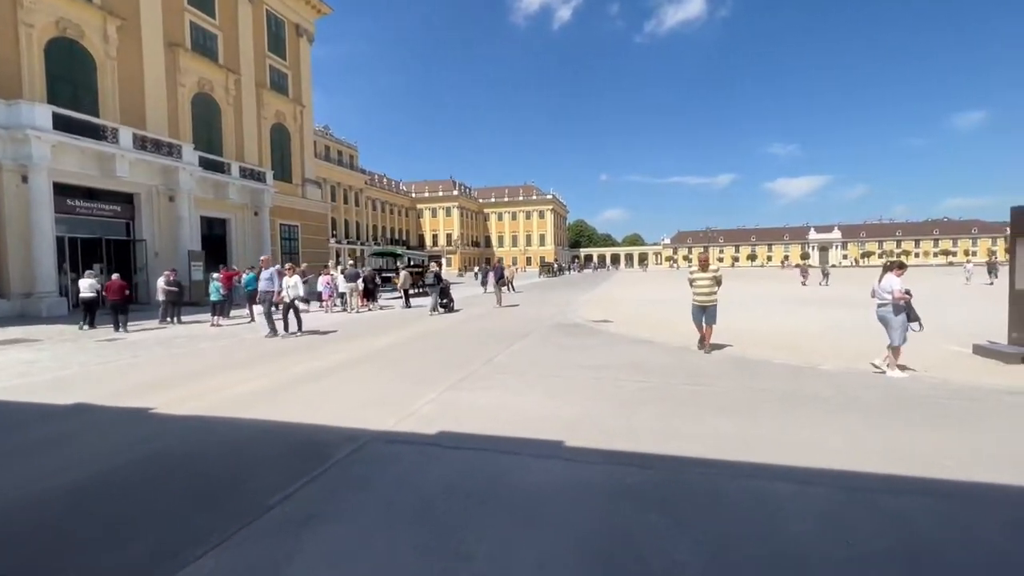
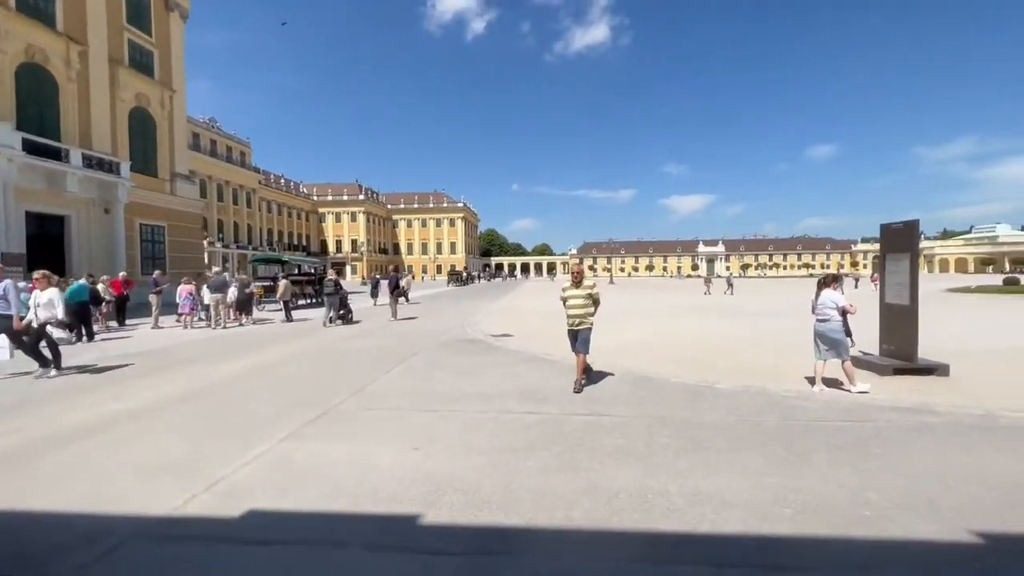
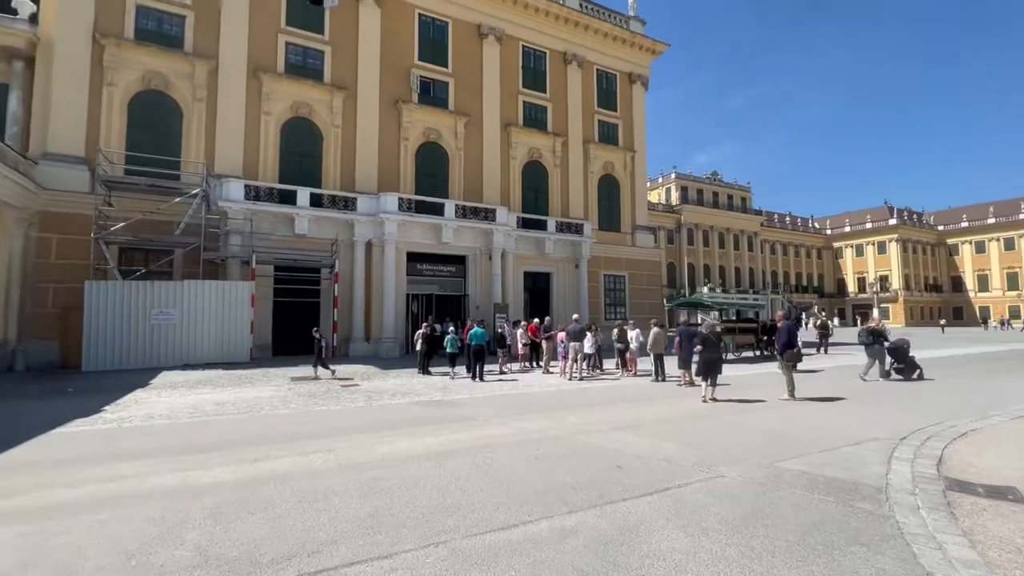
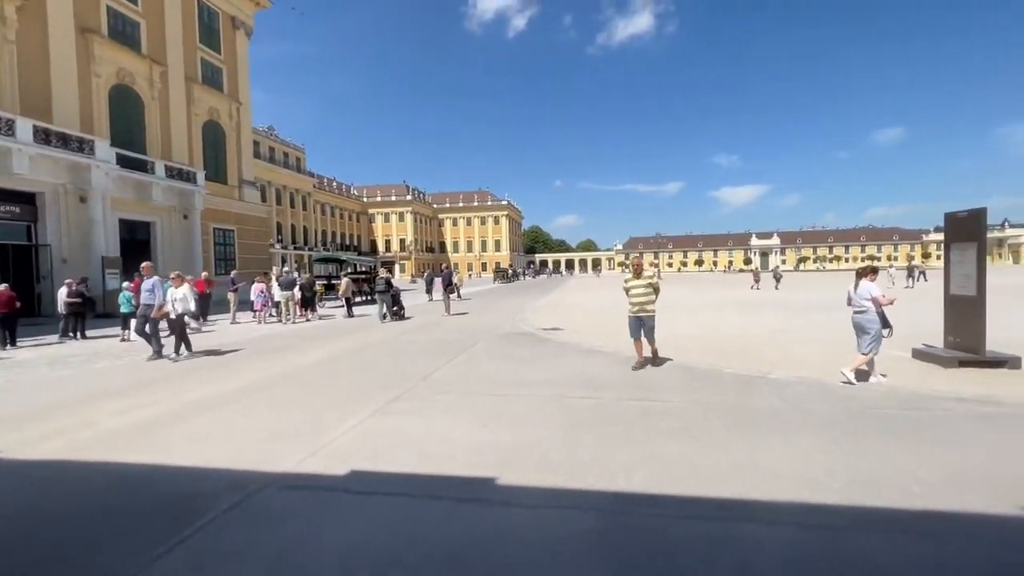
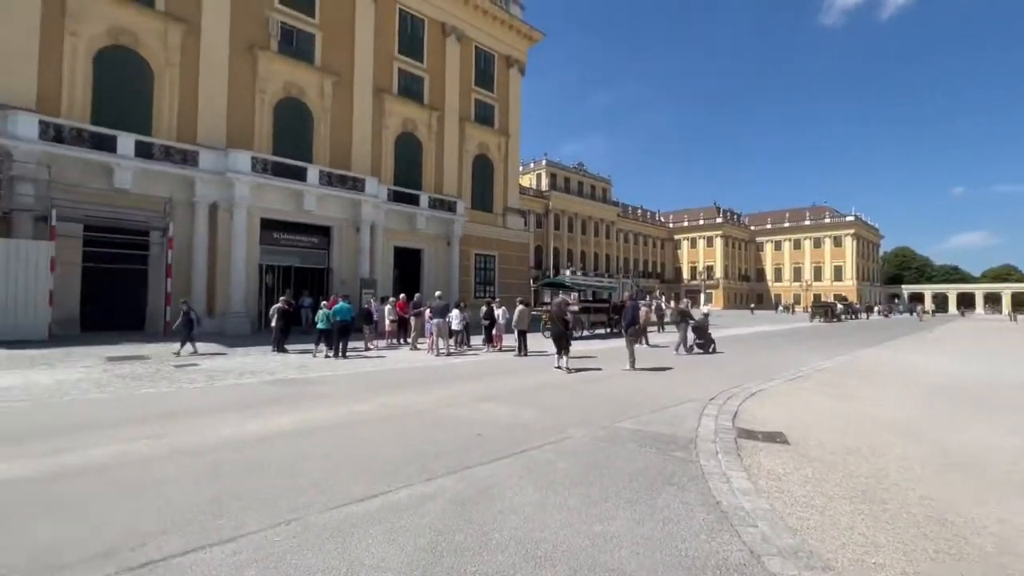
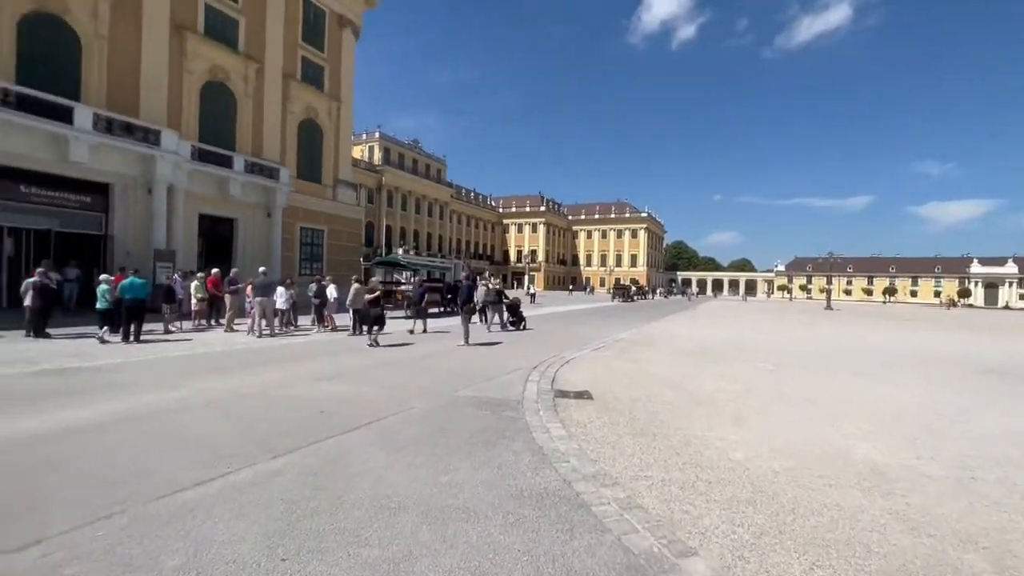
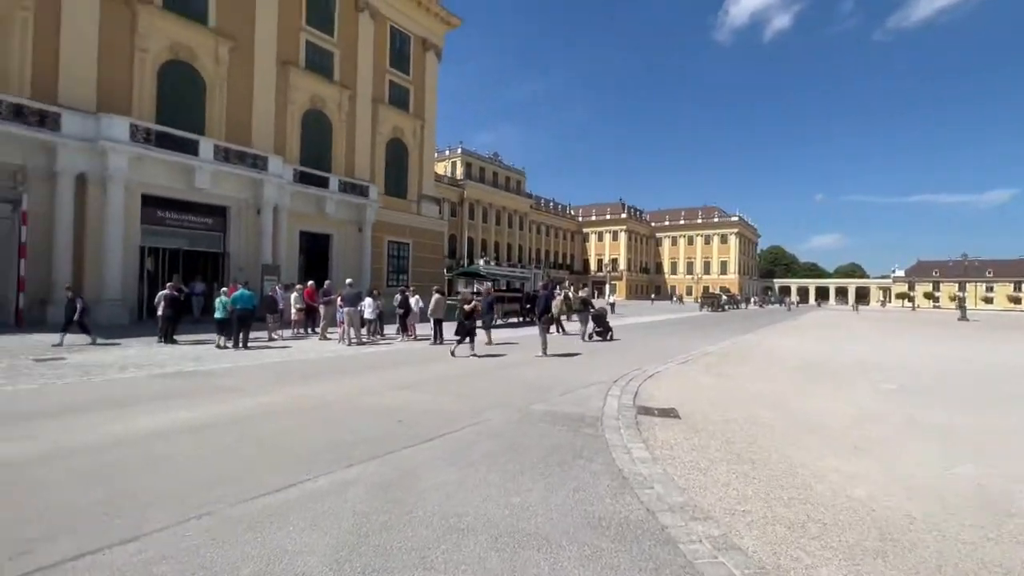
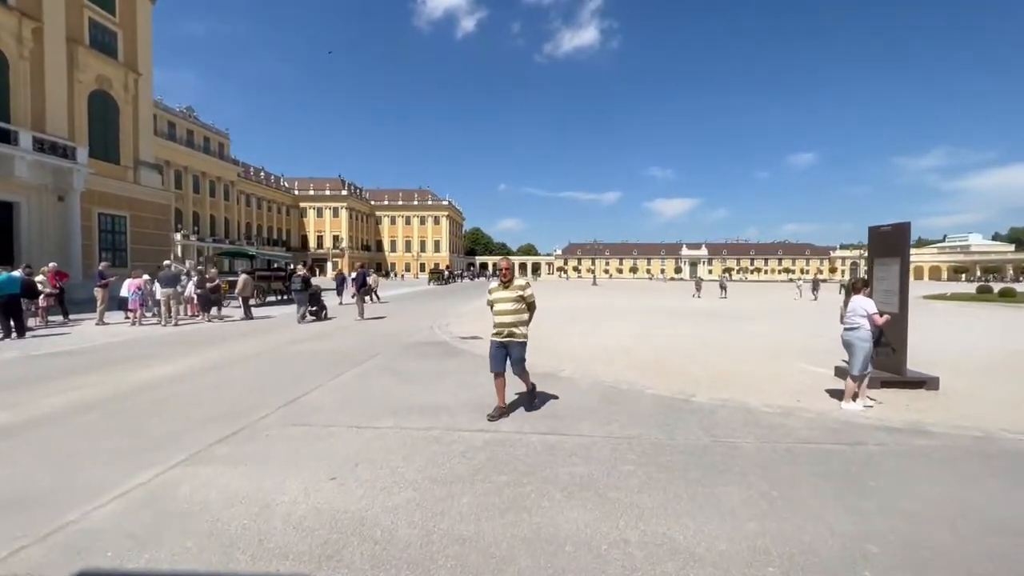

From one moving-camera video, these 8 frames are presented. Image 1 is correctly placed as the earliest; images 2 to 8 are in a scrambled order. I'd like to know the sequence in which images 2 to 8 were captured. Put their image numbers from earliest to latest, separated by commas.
4, 2, 8, 6, 7, 5, 3
